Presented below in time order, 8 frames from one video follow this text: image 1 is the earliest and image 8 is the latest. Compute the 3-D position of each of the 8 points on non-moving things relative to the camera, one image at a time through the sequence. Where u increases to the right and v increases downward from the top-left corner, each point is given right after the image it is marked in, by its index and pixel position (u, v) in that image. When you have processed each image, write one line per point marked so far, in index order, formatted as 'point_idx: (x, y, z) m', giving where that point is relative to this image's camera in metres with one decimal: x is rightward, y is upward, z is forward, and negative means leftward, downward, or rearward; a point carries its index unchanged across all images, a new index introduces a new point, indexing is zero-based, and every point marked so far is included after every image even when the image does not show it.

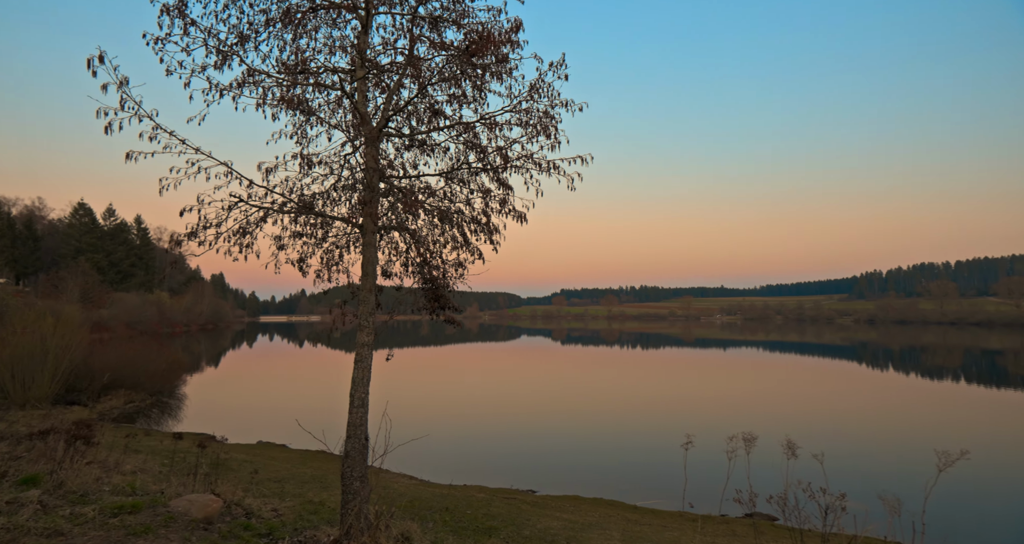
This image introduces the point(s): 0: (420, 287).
0: (-1.3, -0.2, +6.4) m
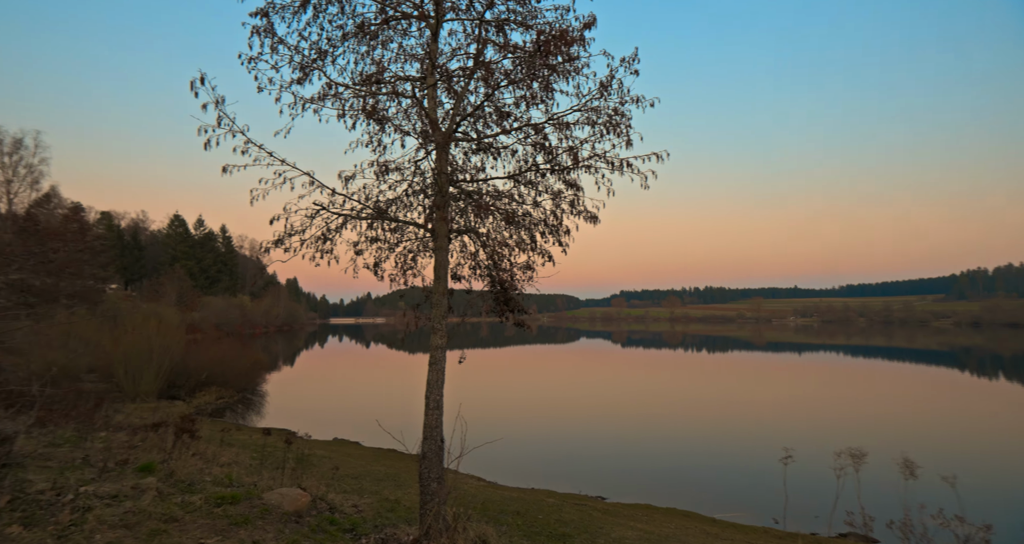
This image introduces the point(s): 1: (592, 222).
0: (-0.3, -0.2, +6.4) m
1: (+0.9, +0.6, +5.5) m
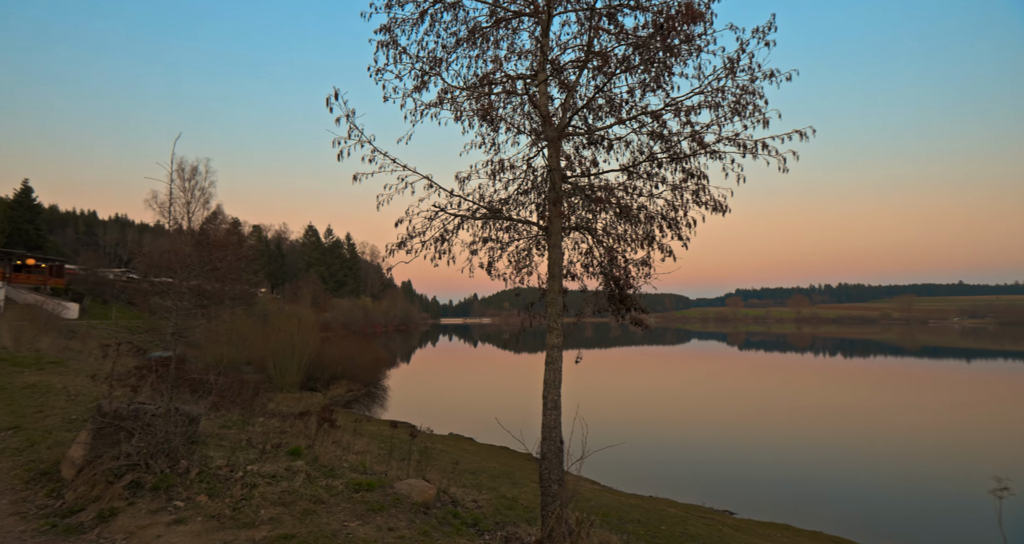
0: (+1.2, -0.2, +6.2) m
1: (+2.2, +0.6, +5.0) m
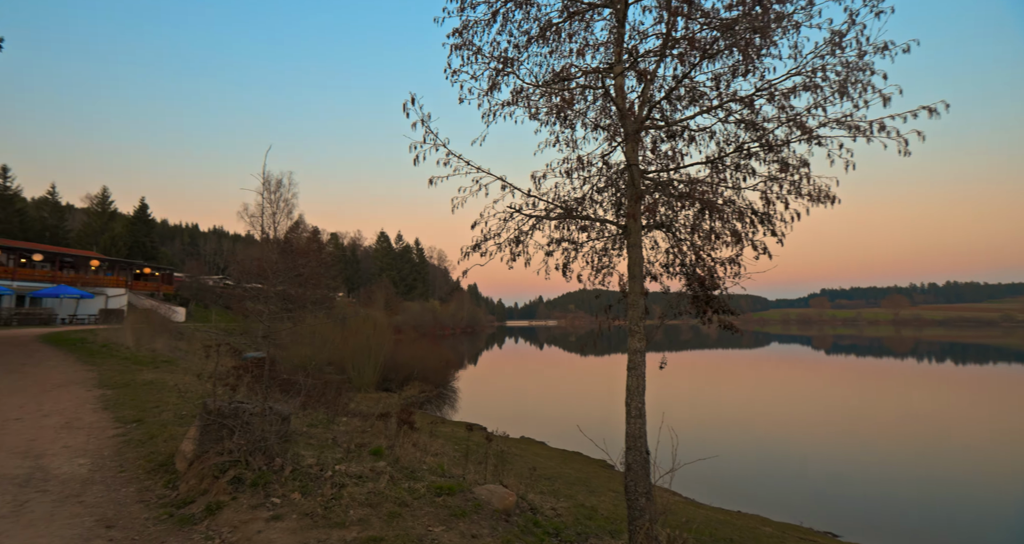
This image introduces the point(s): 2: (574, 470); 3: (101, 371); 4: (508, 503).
0: (+2.1, -0.2, +5.8) m
1: (+2.9, +0.6, +4.5) m
2: (+1.4, -4.4, +10.8) m
3: (-11.1, -2.7, +13.0) m
4: (-0.1, -2.6, +5.6) m
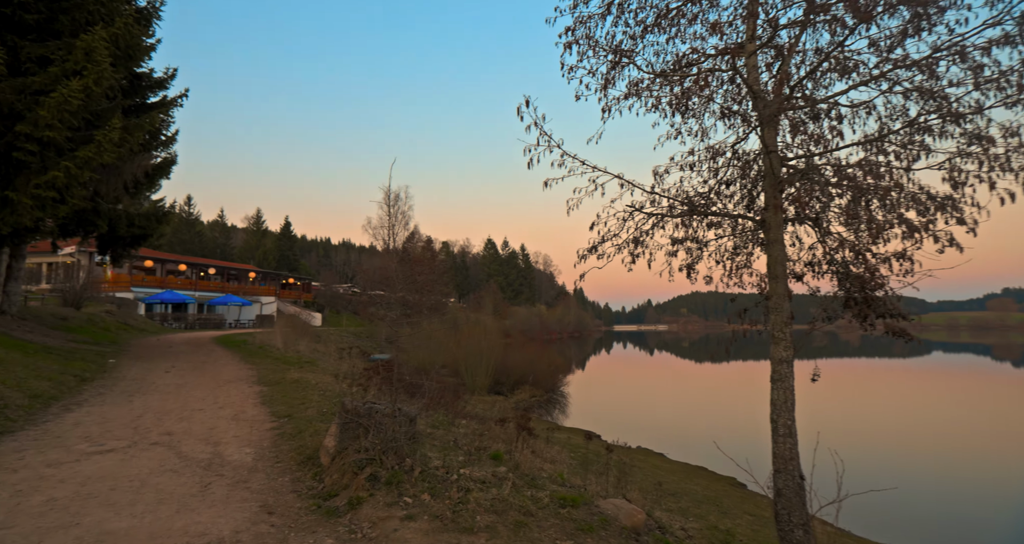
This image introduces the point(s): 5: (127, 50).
0: (+3.4, -0.2, +5.0) m
1: (+4.0, +0.7, +3.6) m
2: (+3.9, -4.5, +10.1) m
3: (-7.8, -3.0, +14.9) m
4: (+1.3, -2.7, +5.2) m
5: (-11.7, +6.8, +14.8) m
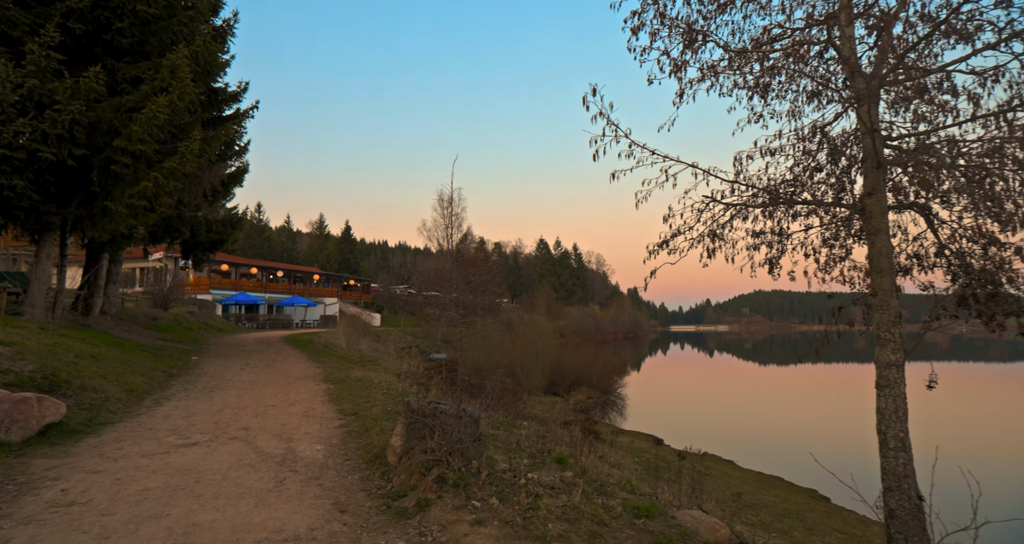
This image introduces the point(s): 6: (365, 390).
0: (+4.1, -0.1, +4.4) m
1: (+4.5, +0.7, +3.0) m
2: (+5.1, -4.4, +9.4) m
3: (-6.0, -3.1, +15.5) m
4: (+2.1, -2.6, +4.9) m
5: (-10.0, +6.7, +15.8) m
6: (-3.4, -2.7, +11.2) m
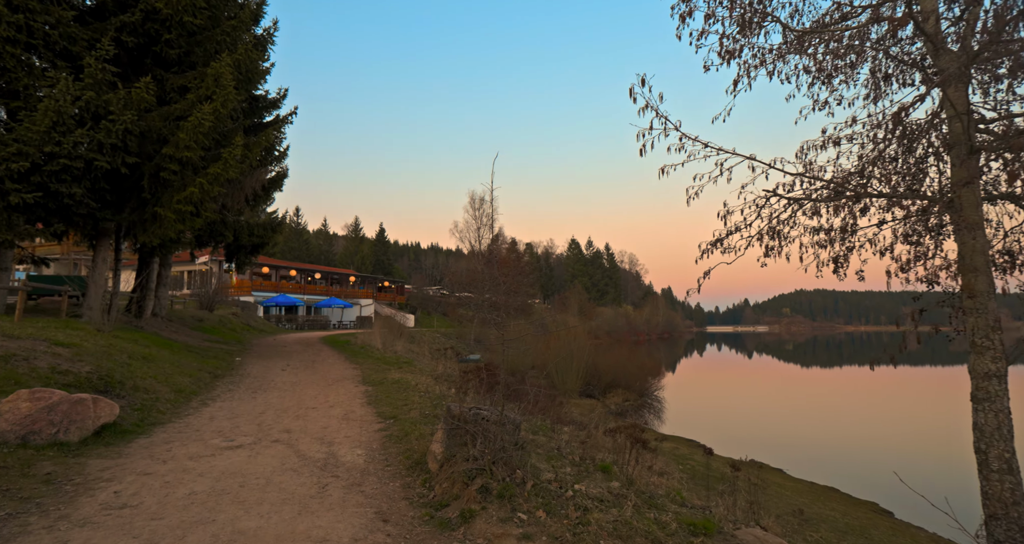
0: (+4.5, -0.1, +3.9) m
1: (+4.8, +0.8, +2.4) m
2: (+5.9, -4.4, +8.8) m
3: (-4.8, -3.1, +15.6) m
4: (+2.5, -2.6, +4.5) m
5: (-8.8, +6.6, +16.2) m
6: (-2.5, -2.8, +11.2) m
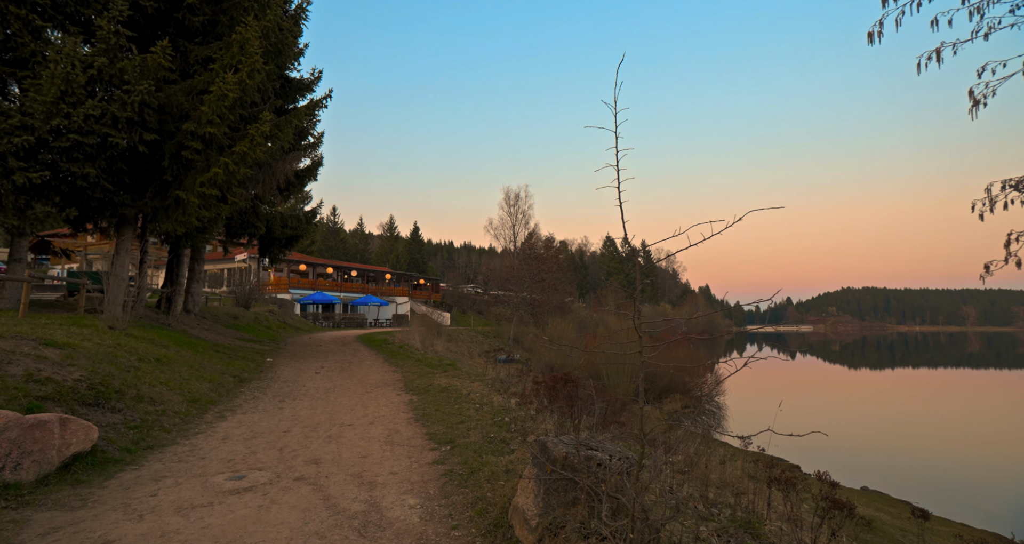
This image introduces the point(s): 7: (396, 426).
0: (+5.4, +0.1, +1.5) m
1: (+5.6, +1.0, 0.0) m
2: (+7.2, -4.1, +6.3) m
3: (-3.1, -2.9, +13.8) m
4: (+3.5, -2.4, +2.2) m
5: (-7.1, +6.8, +14.6) m
6: (-1.1, -2.5, +9.3) m
7: (-1.8, -2.4, +7.7) m
